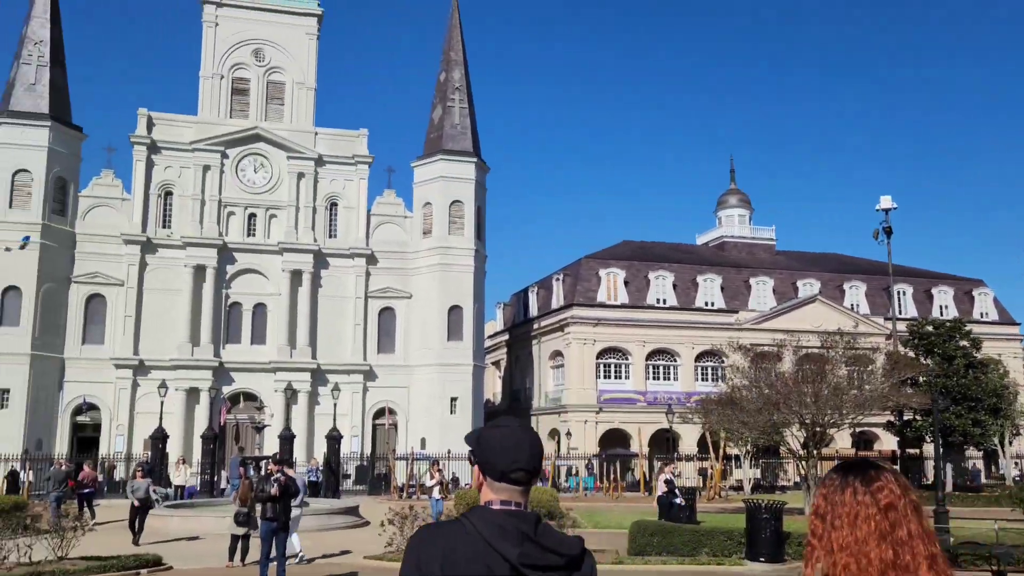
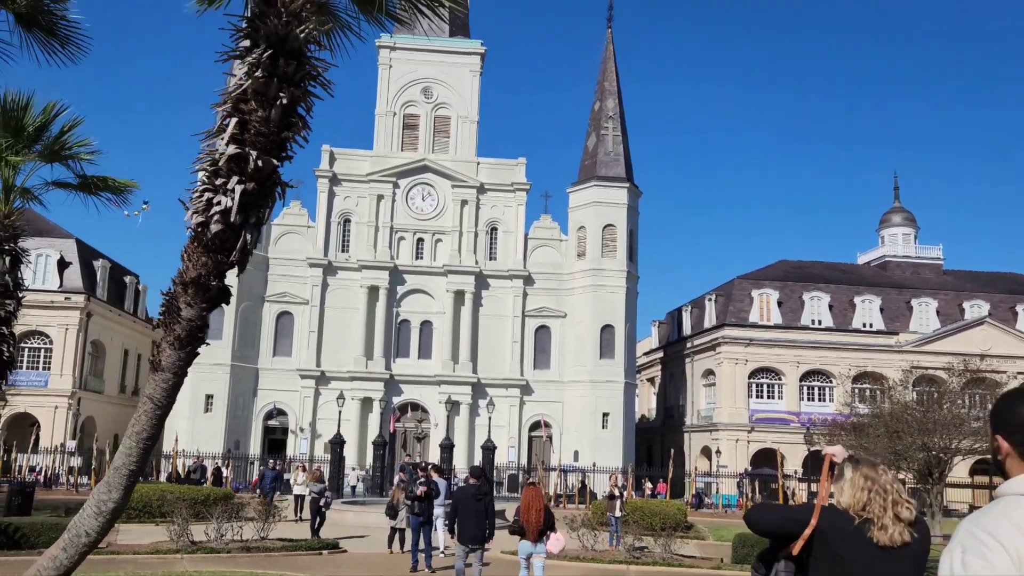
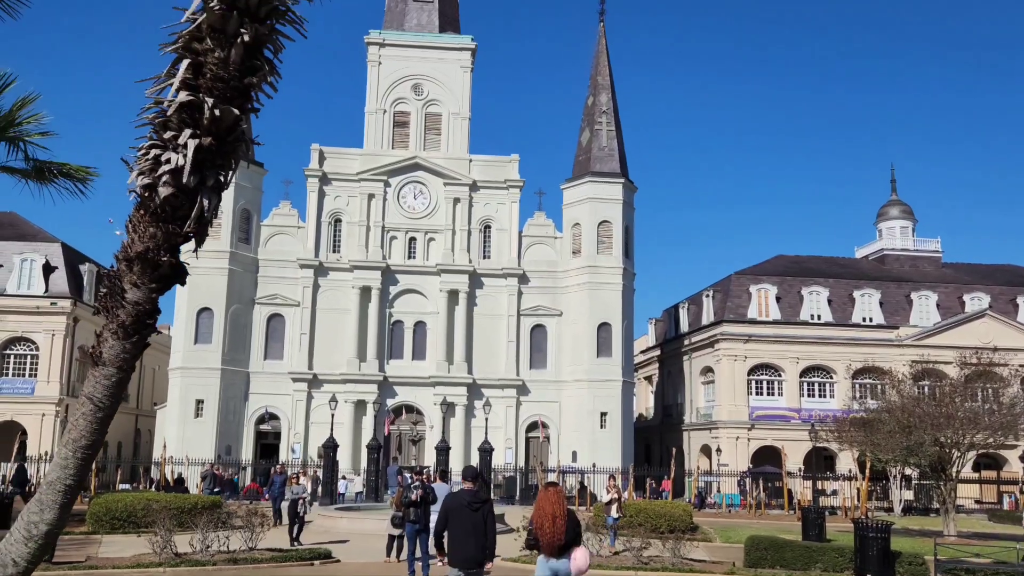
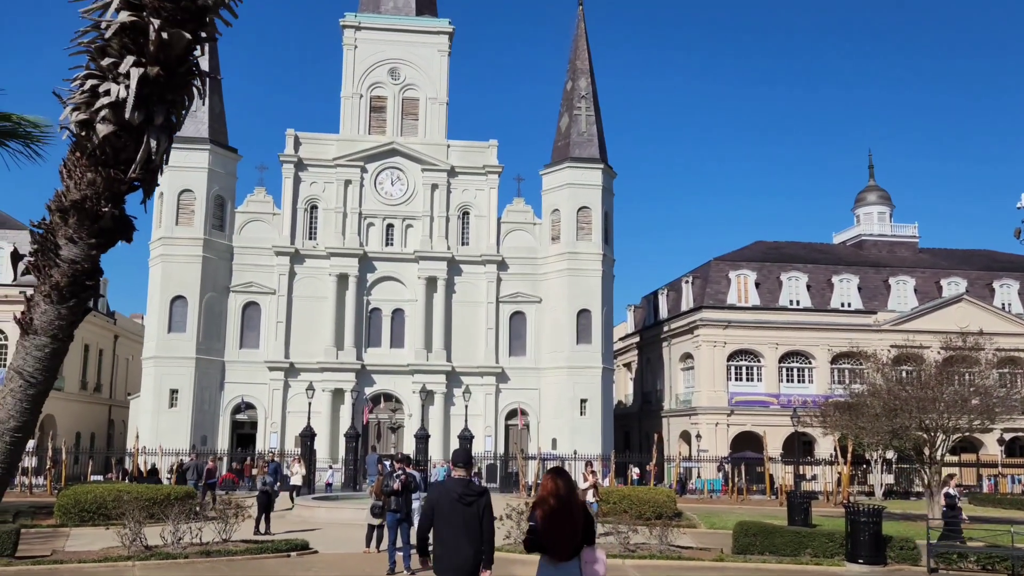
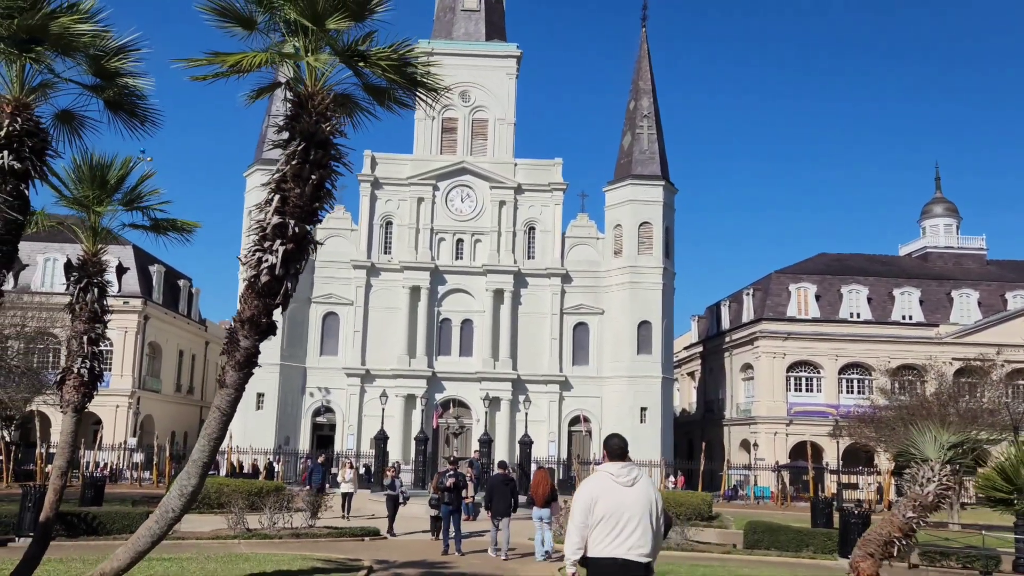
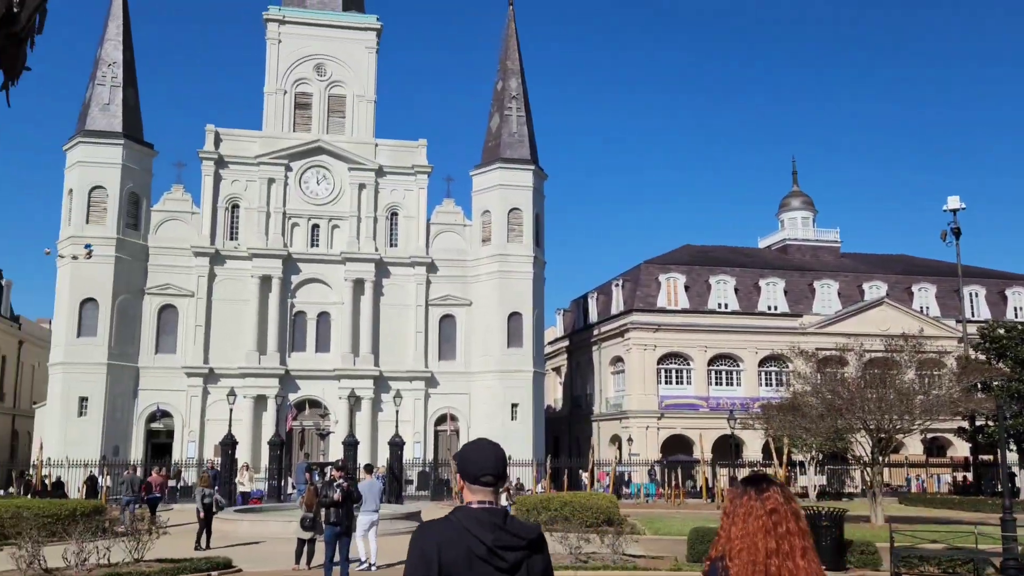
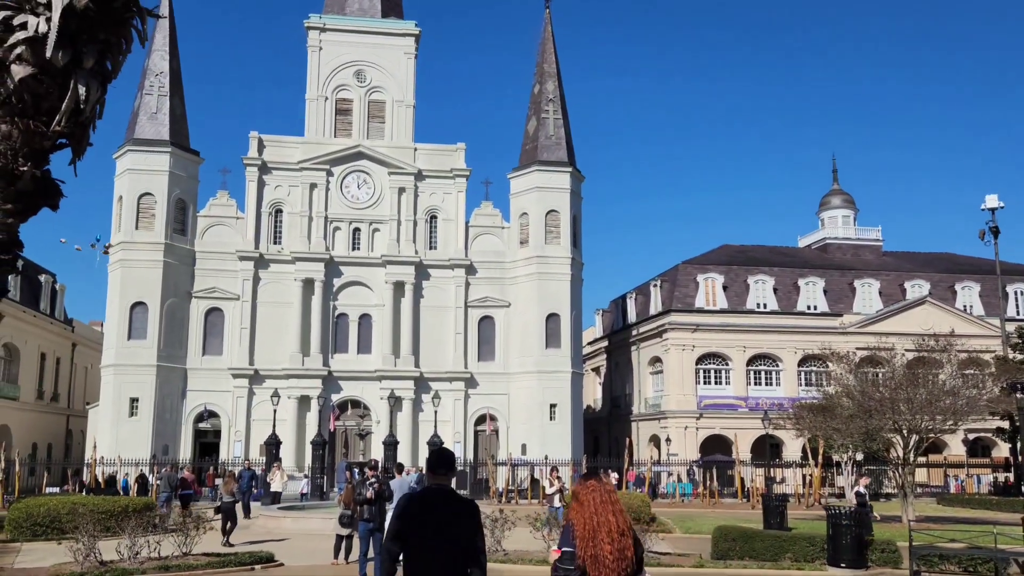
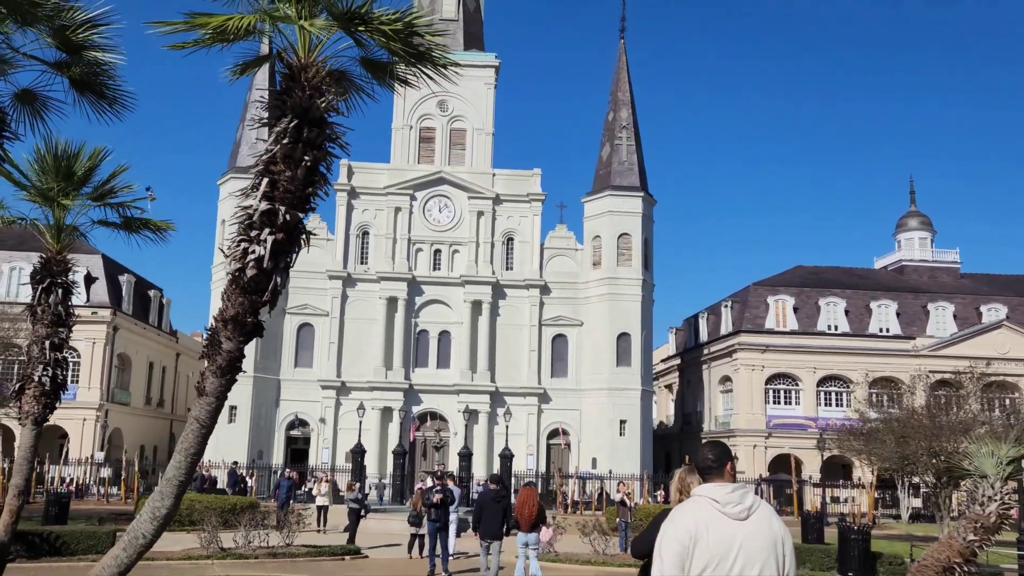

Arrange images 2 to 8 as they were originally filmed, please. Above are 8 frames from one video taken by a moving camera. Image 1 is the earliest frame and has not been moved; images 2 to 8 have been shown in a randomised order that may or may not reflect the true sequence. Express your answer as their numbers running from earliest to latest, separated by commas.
6, 7, 4, 3, 2, 8, 5
